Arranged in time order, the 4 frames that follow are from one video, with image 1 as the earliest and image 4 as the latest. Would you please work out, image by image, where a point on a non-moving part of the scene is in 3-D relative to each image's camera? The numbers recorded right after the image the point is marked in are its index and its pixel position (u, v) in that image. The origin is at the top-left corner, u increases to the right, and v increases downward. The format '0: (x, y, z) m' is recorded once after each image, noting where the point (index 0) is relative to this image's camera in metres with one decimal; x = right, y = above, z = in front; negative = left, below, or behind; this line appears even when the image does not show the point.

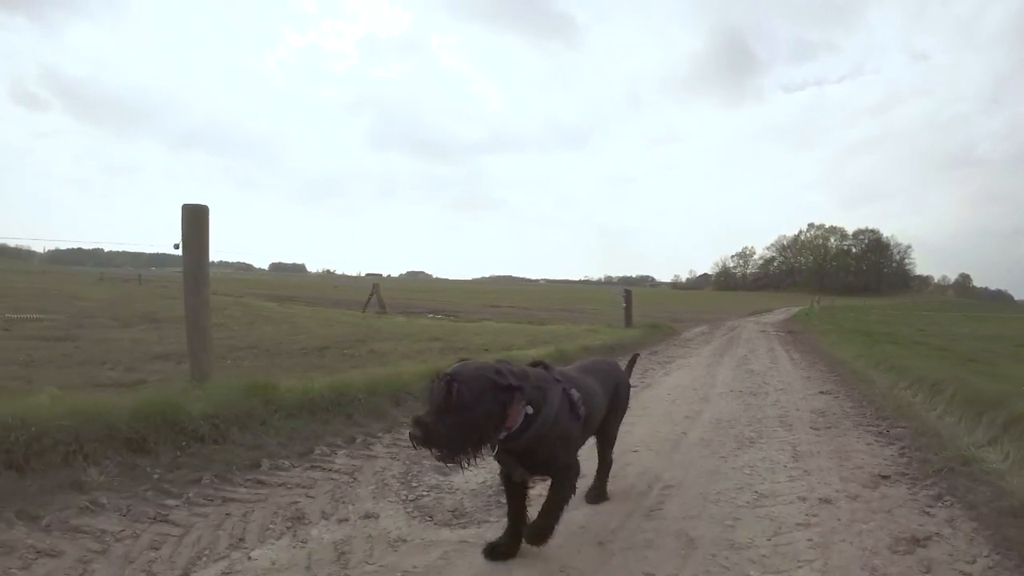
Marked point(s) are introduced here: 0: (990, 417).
0: (+4.6, -1.2, +5.6) m
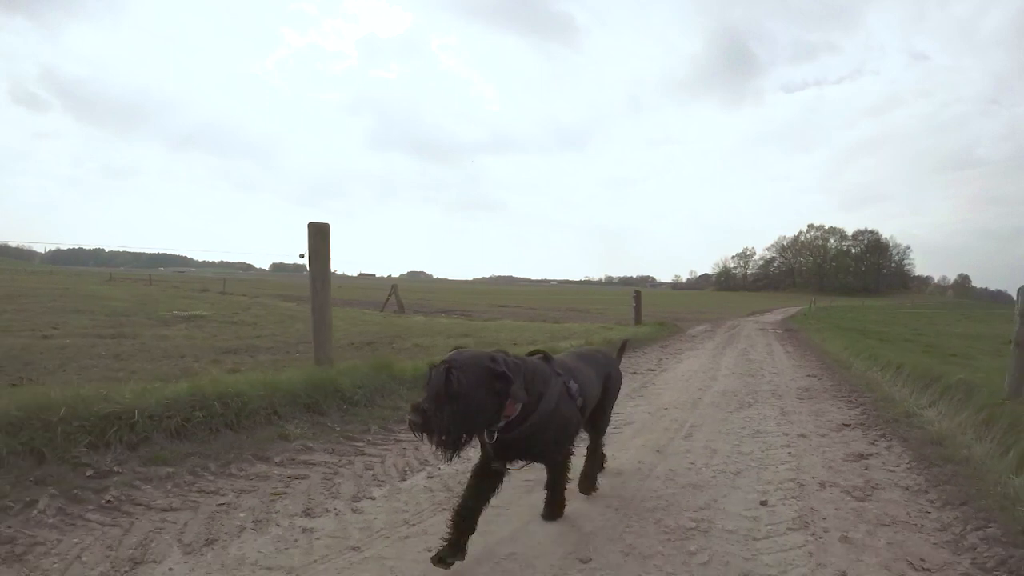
0: (+5.3, -1.2, +7.3) m
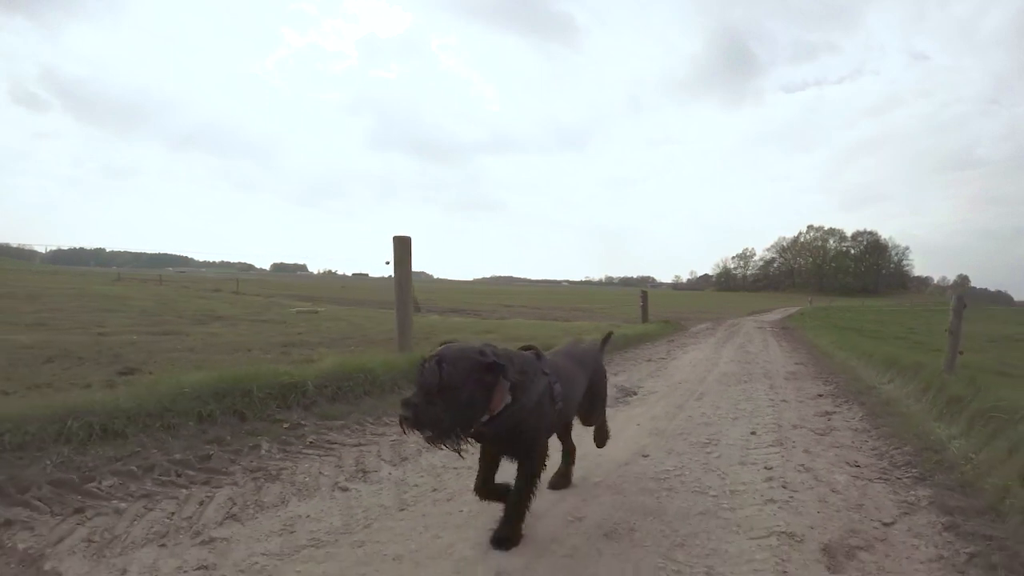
0: (+6.0, -1.2, +9.2) m
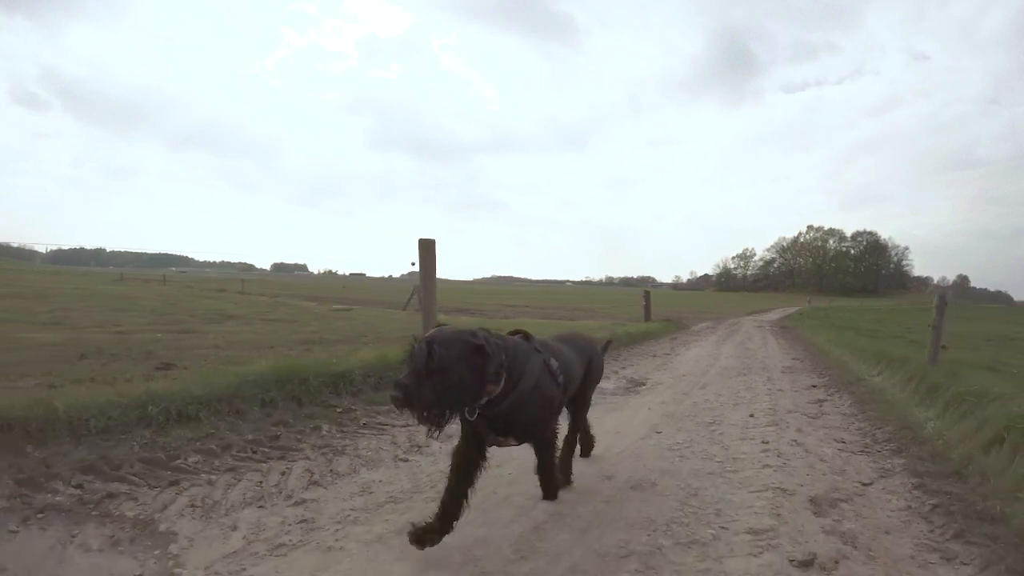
0: (+6.3, -1.2, +10.0) m
